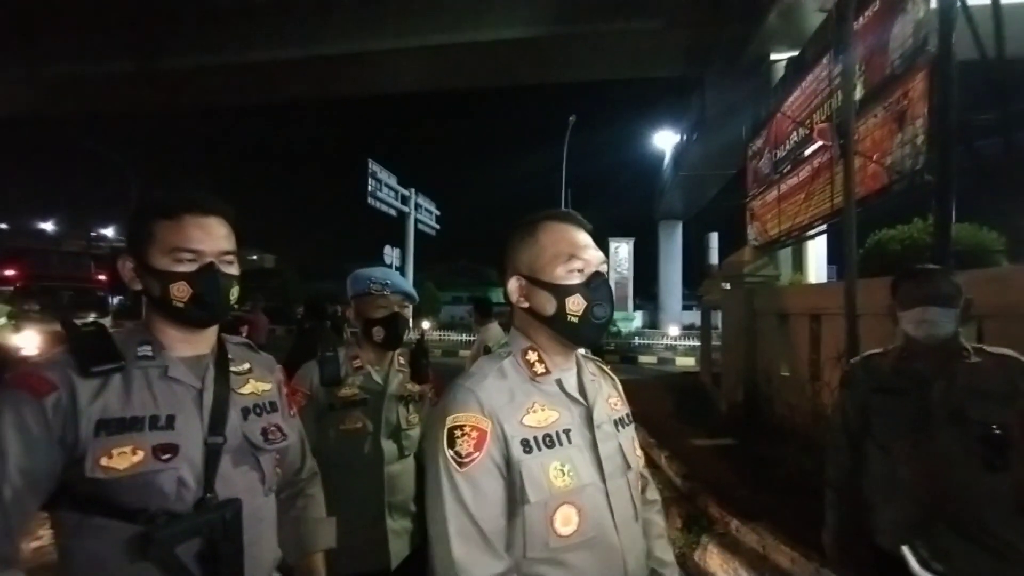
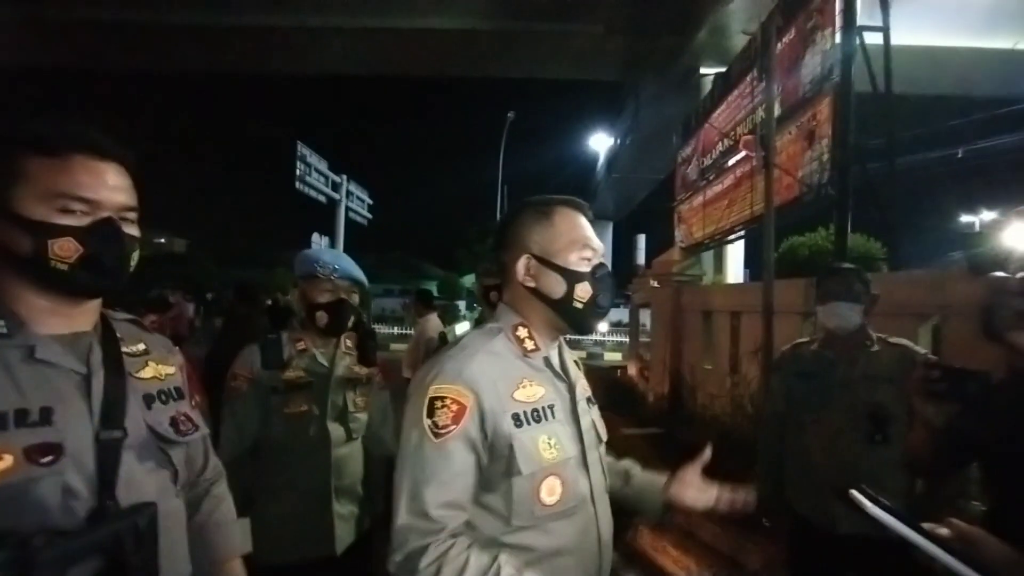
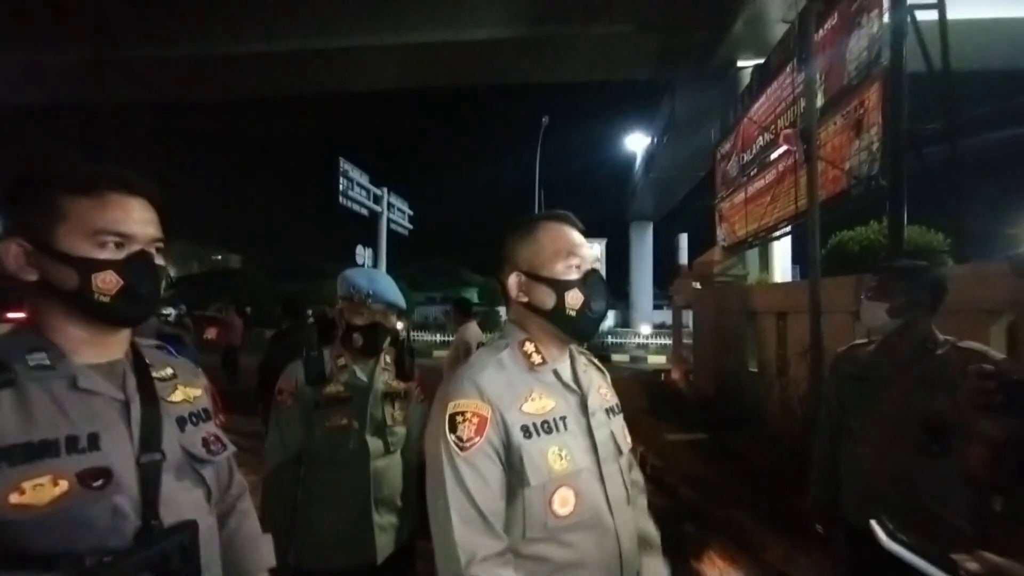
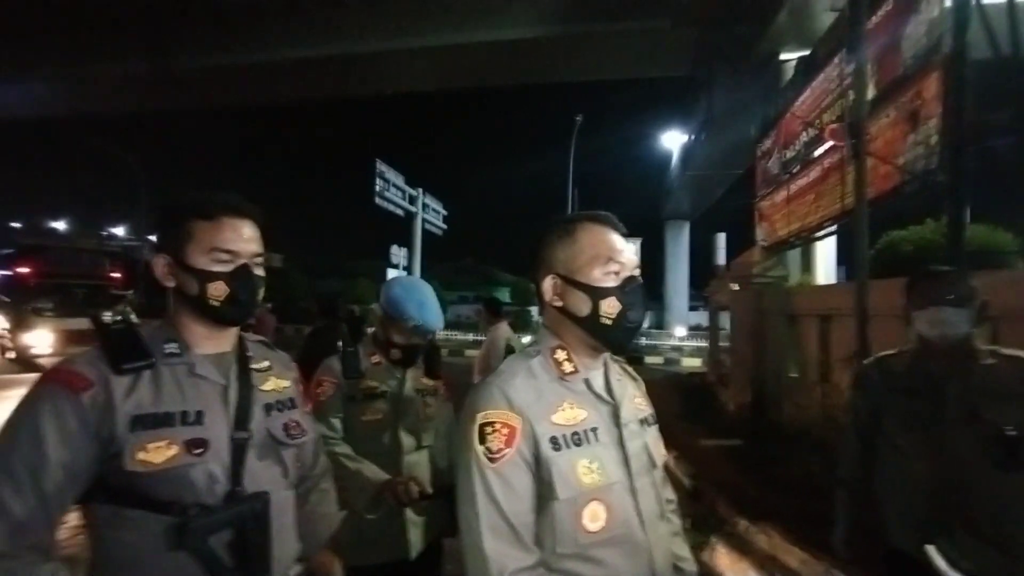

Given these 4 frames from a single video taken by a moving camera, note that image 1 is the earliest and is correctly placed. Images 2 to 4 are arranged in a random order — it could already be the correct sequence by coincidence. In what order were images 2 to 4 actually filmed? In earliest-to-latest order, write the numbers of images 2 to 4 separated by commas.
4, 3, 2
